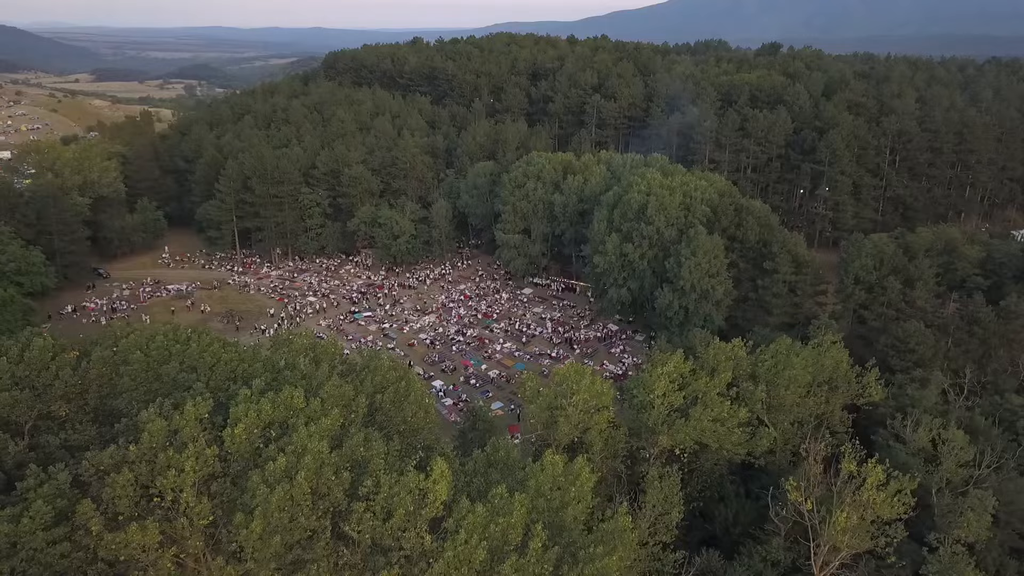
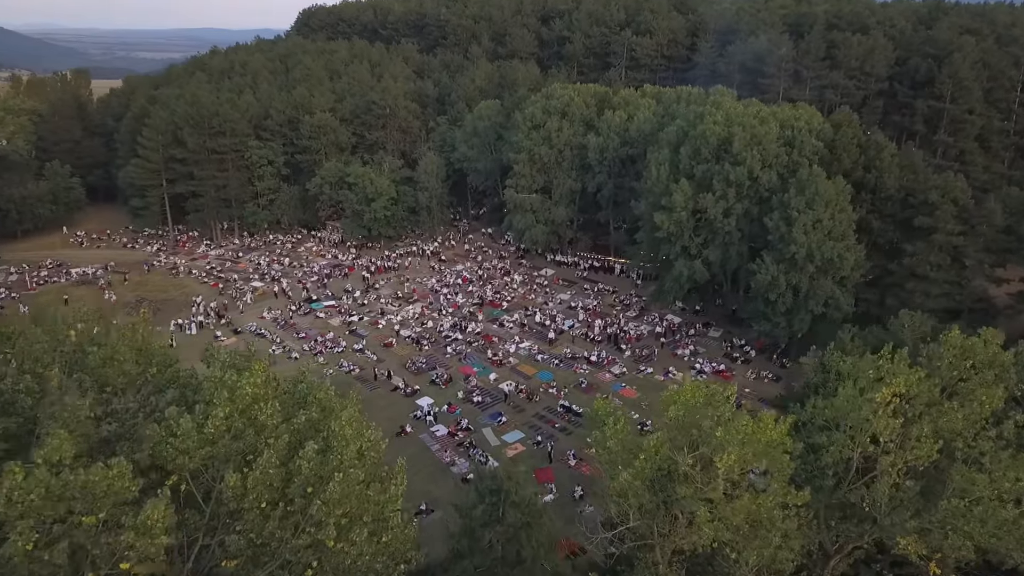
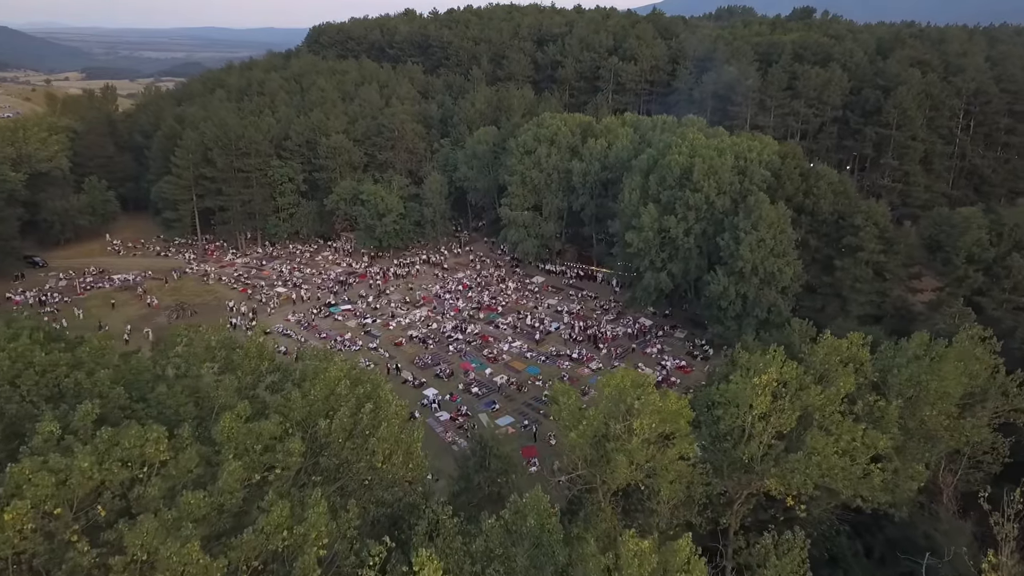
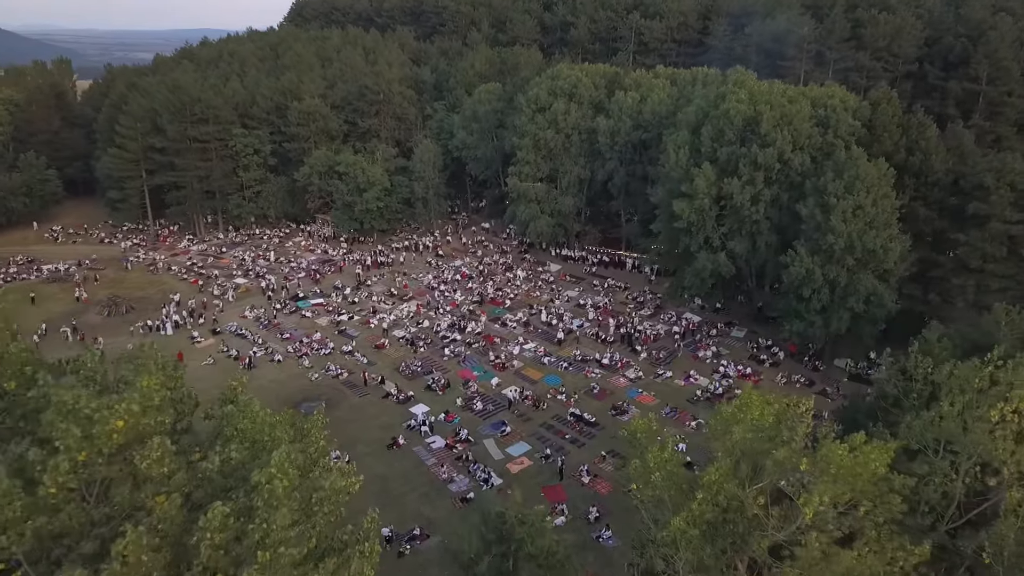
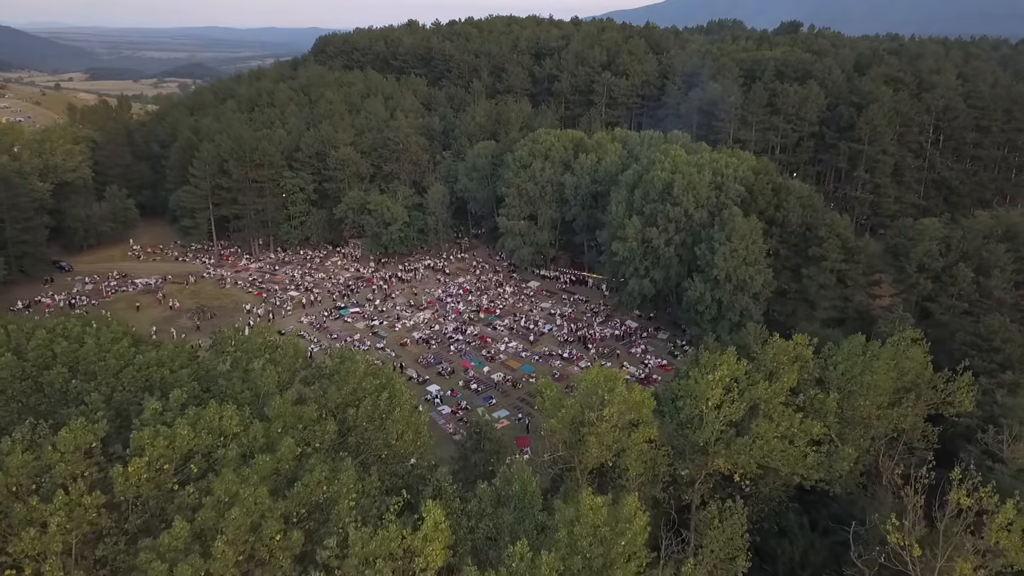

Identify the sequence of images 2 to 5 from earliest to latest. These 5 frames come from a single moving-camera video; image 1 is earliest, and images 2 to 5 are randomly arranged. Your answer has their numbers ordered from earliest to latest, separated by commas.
5, 3, 2, 4
